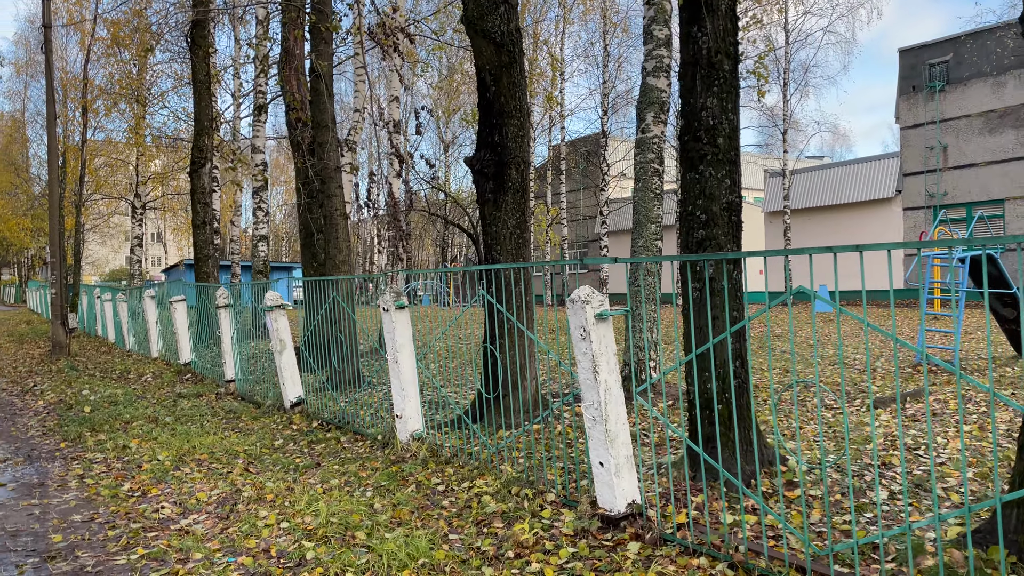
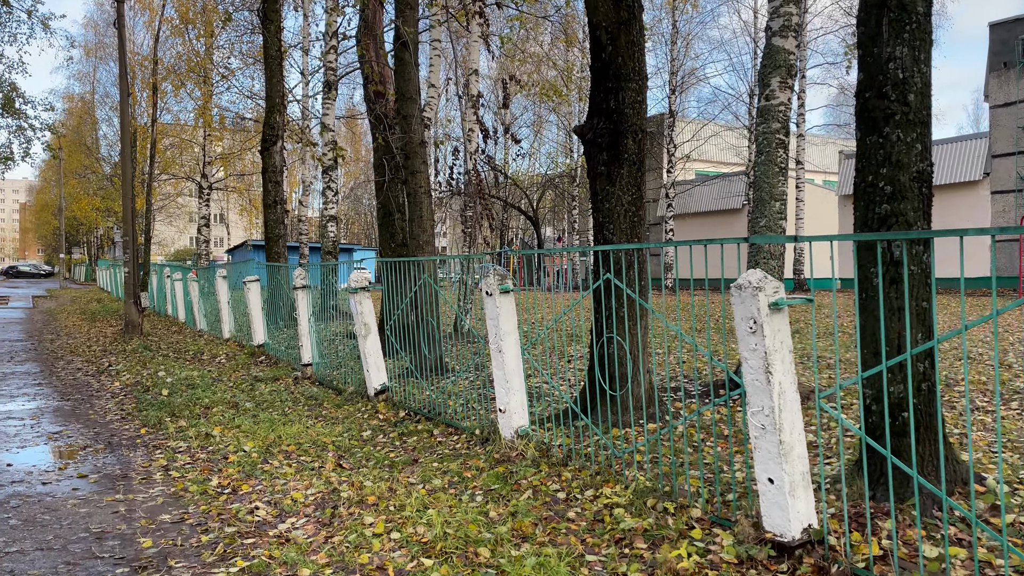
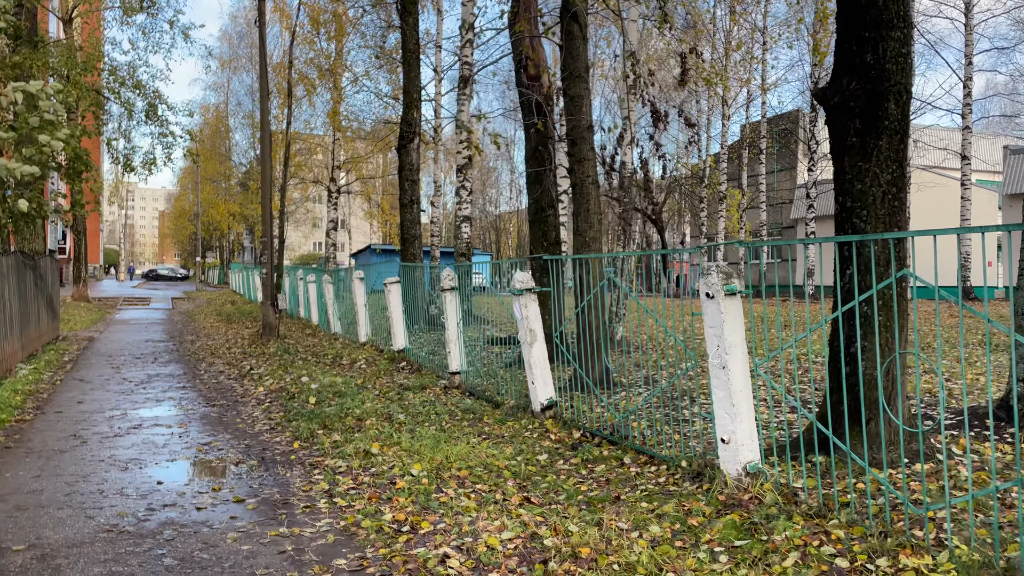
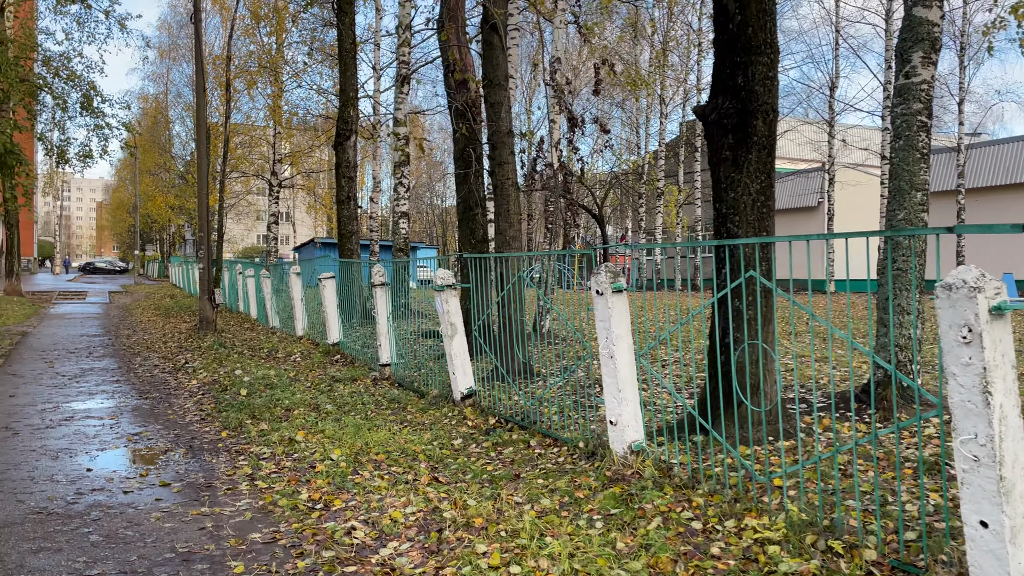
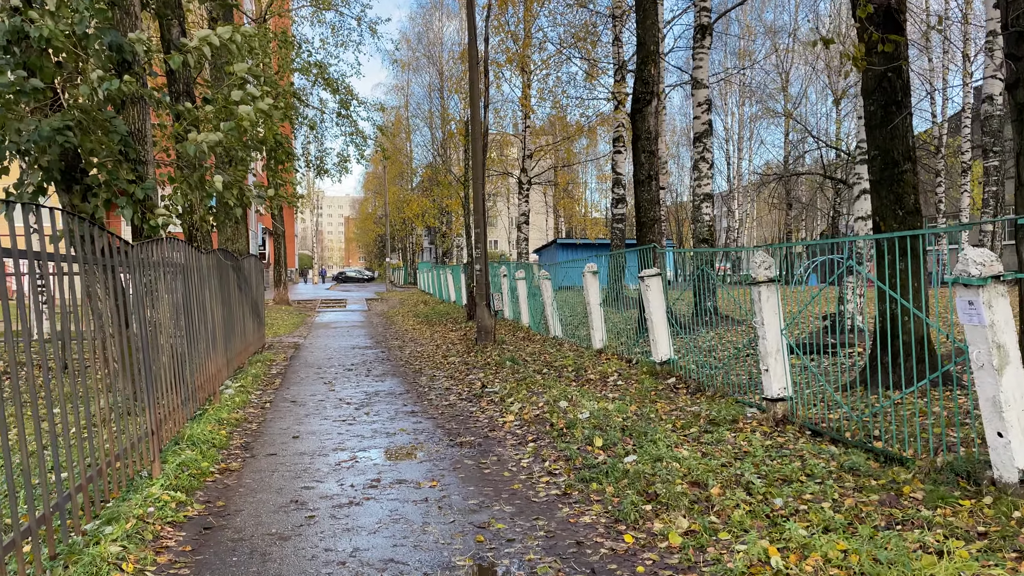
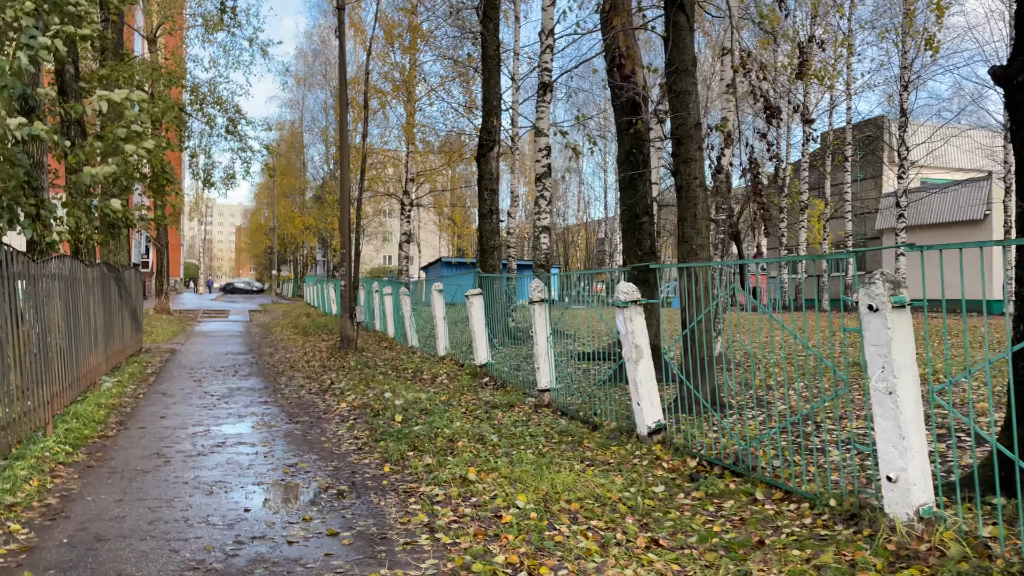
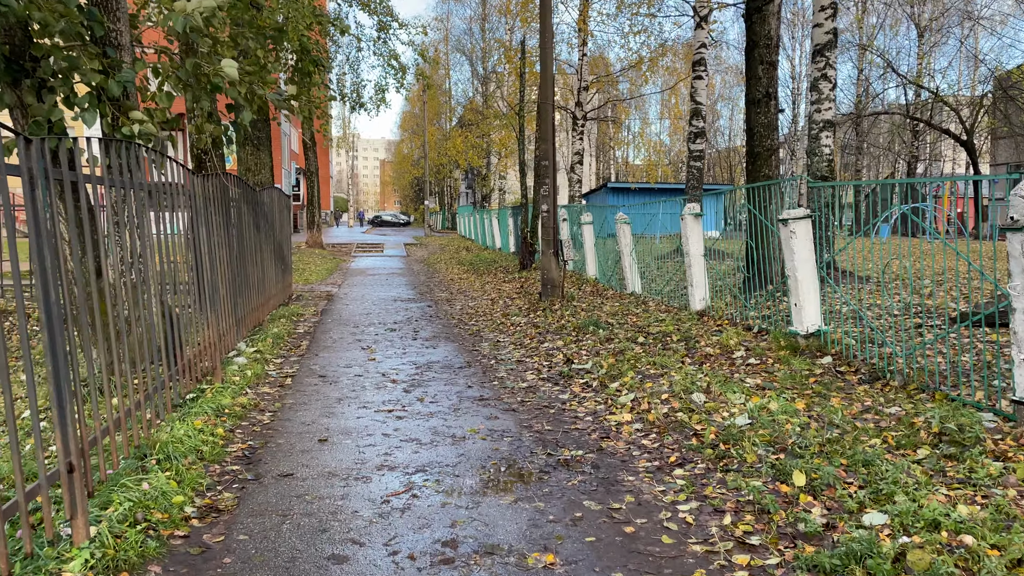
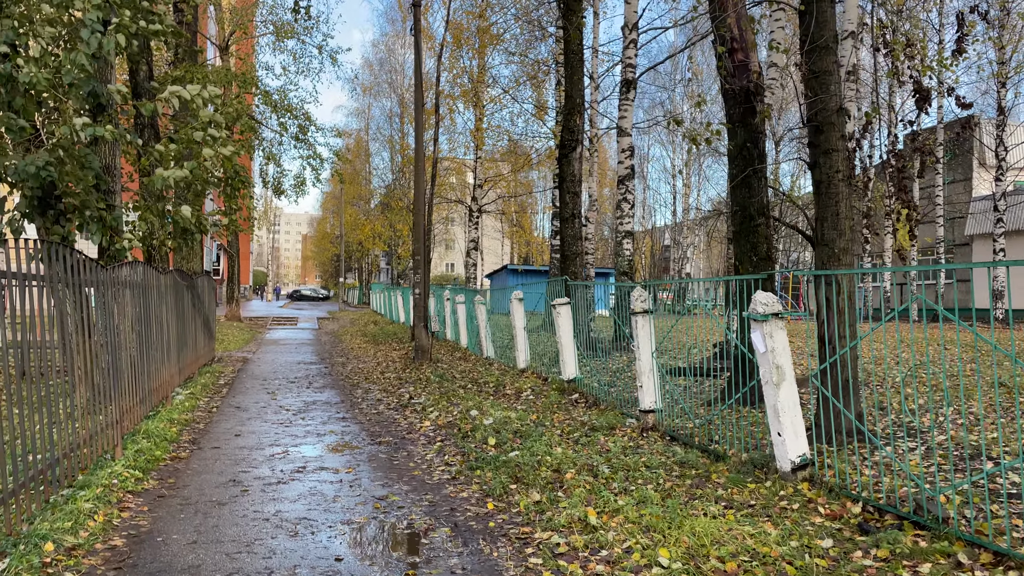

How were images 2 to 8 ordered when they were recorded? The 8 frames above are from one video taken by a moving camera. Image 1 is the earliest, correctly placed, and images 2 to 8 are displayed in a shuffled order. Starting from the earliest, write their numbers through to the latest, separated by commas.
2, 4, 3, 6, 8, 5, 7
